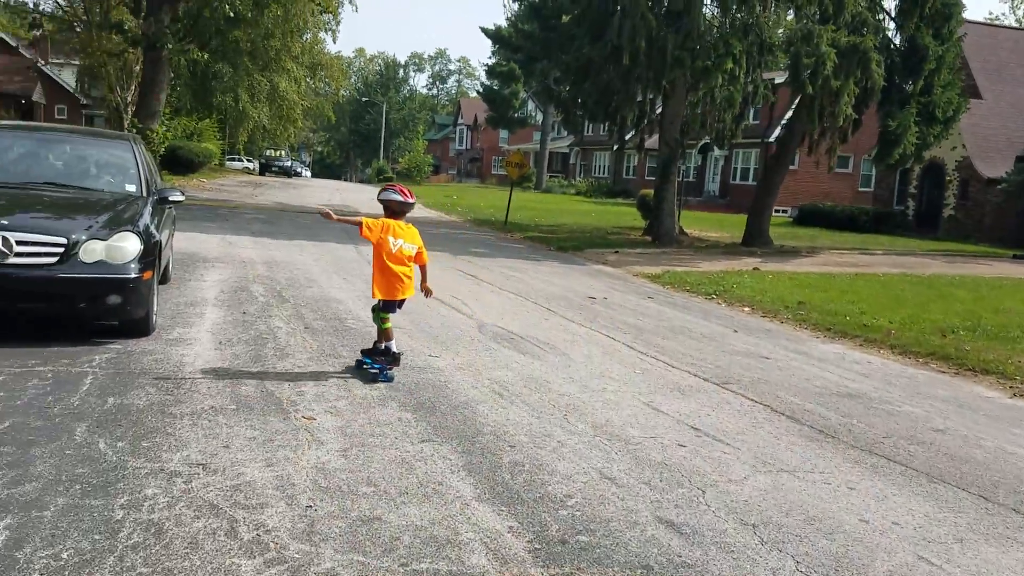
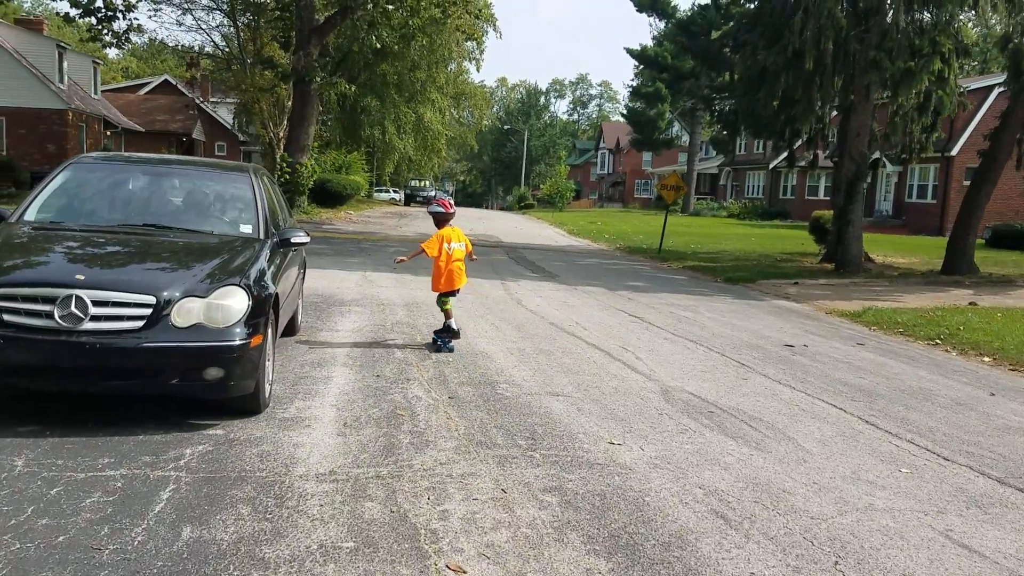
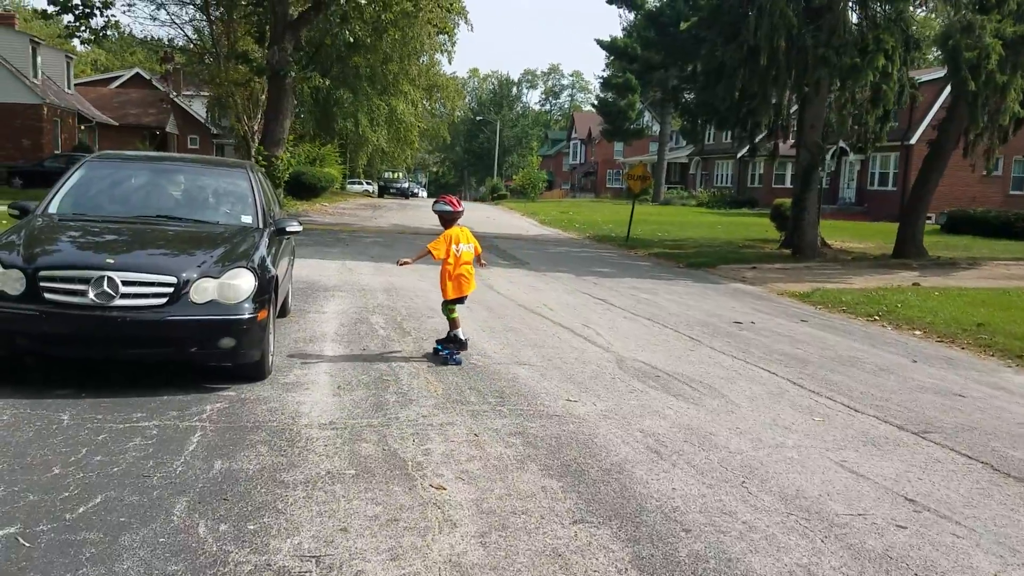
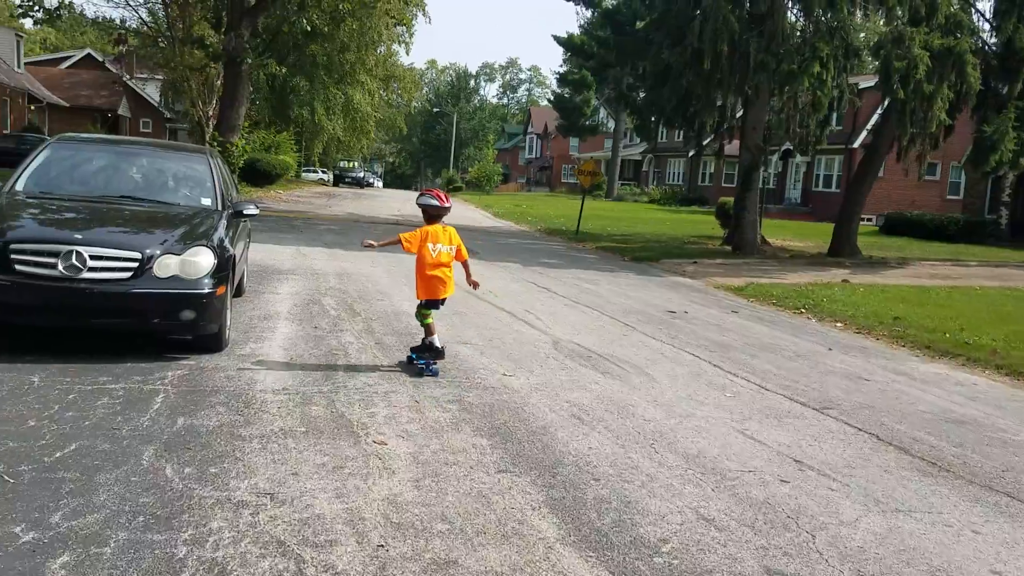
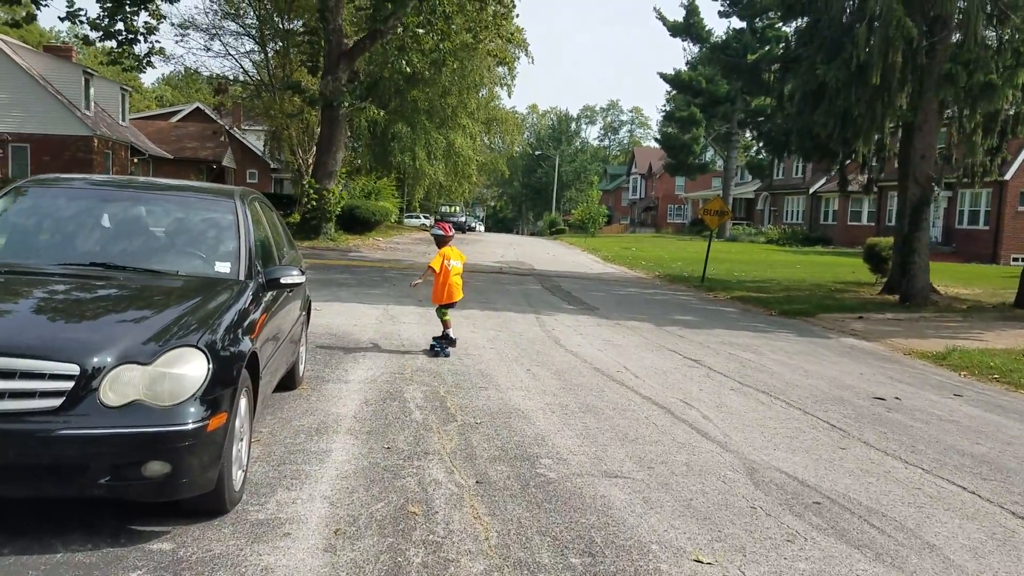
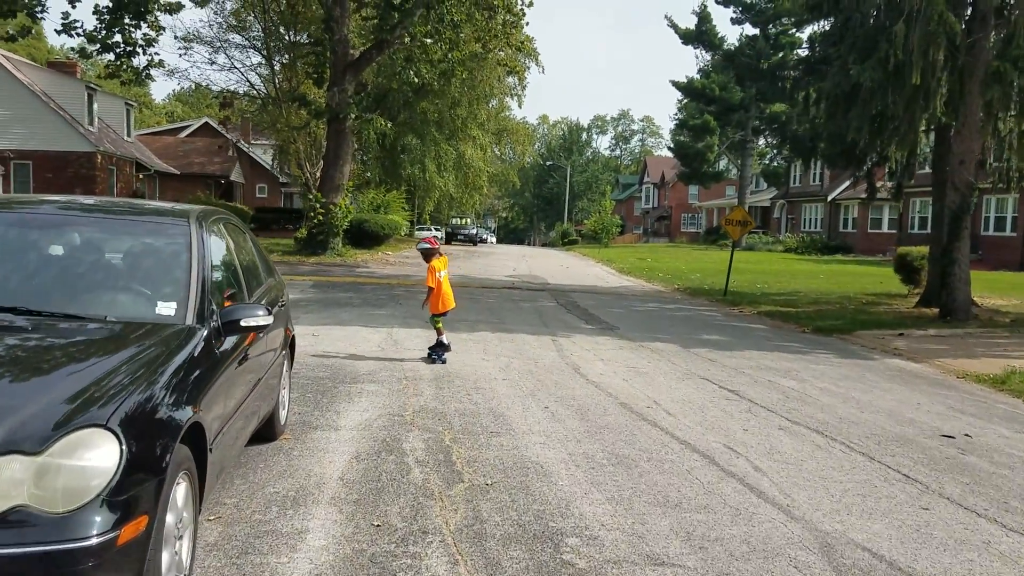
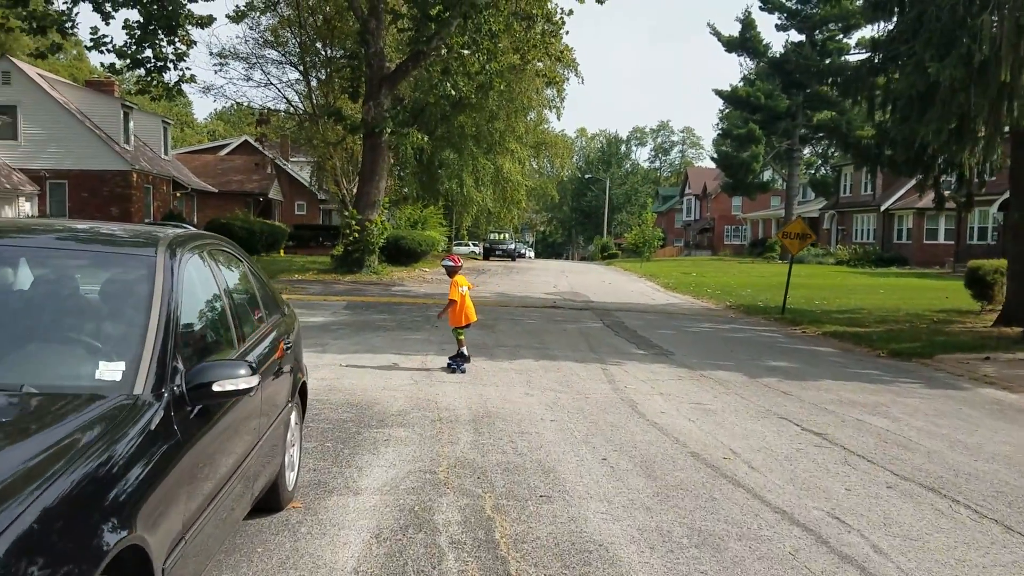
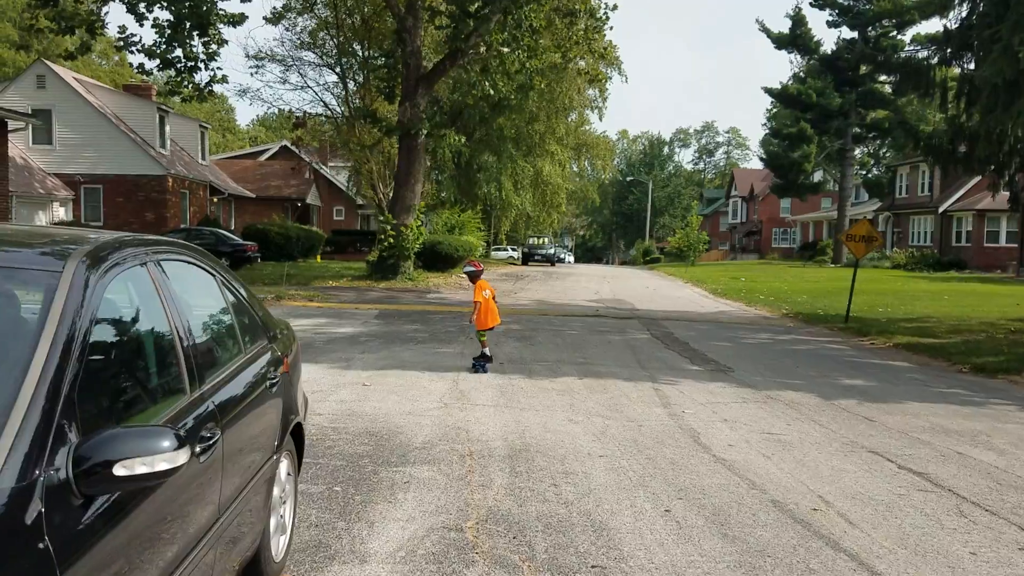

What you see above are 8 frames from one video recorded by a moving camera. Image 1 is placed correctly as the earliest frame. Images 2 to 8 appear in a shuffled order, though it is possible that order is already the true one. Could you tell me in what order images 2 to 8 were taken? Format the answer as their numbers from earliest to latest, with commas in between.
4, 3, 2, 5, 6, 7, 8
